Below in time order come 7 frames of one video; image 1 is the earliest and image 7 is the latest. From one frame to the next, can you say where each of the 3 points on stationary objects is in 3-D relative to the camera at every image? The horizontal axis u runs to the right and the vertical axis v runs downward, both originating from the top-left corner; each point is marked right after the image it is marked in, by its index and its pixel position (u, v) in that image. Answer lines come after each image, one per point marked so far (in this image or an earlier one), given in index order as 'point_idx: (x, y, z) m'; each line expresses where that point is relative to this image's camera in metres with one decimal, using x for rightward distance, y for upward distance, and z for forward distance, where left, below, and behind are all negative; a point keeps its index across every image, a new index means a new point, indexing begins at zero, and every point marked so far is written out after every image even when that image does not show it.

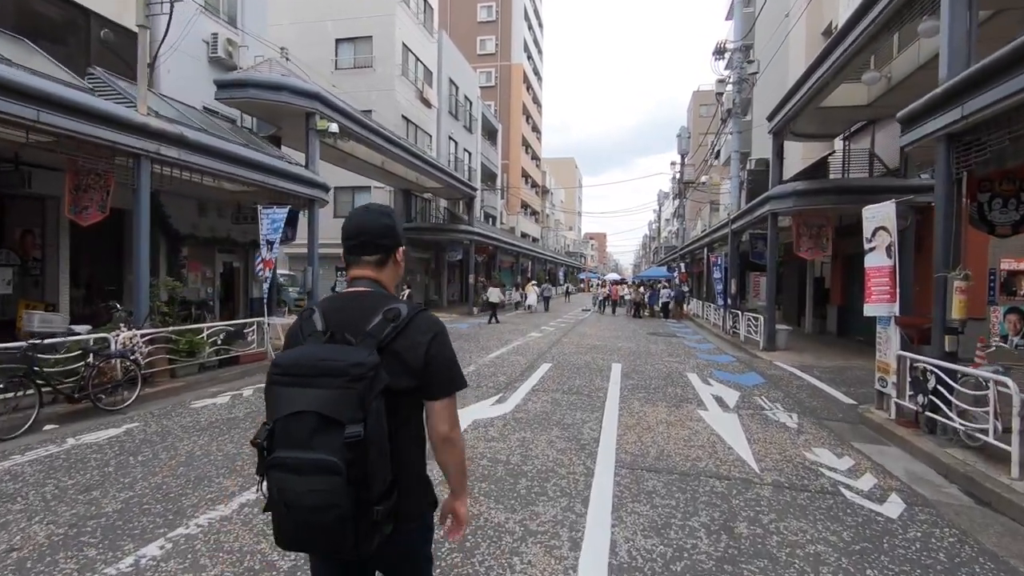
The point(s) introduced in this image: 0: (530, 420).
0: (+0.2, -1.7, +7.0) m
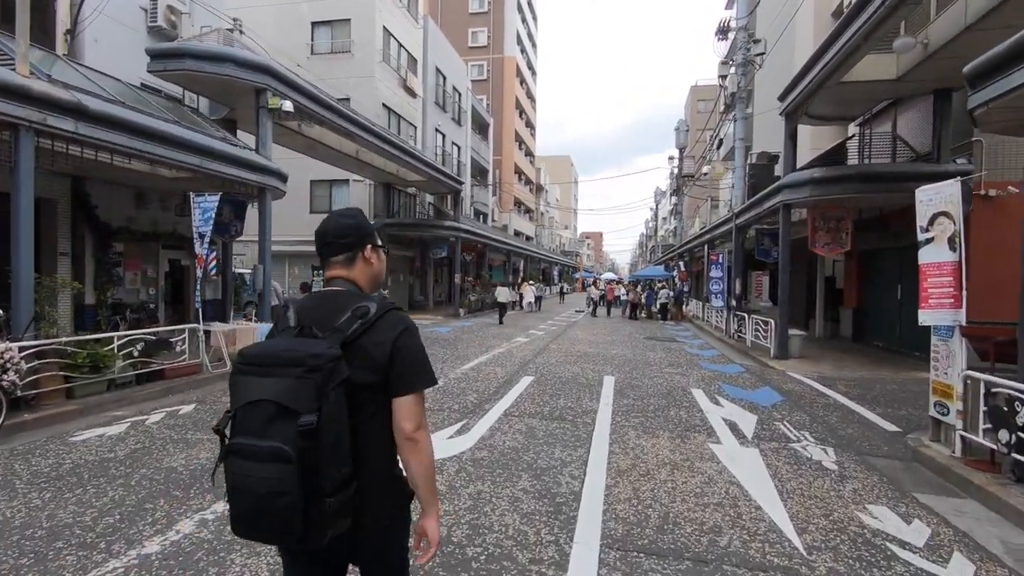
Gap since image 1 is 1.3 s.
0: (-0.2, -1.7, +5.4) m
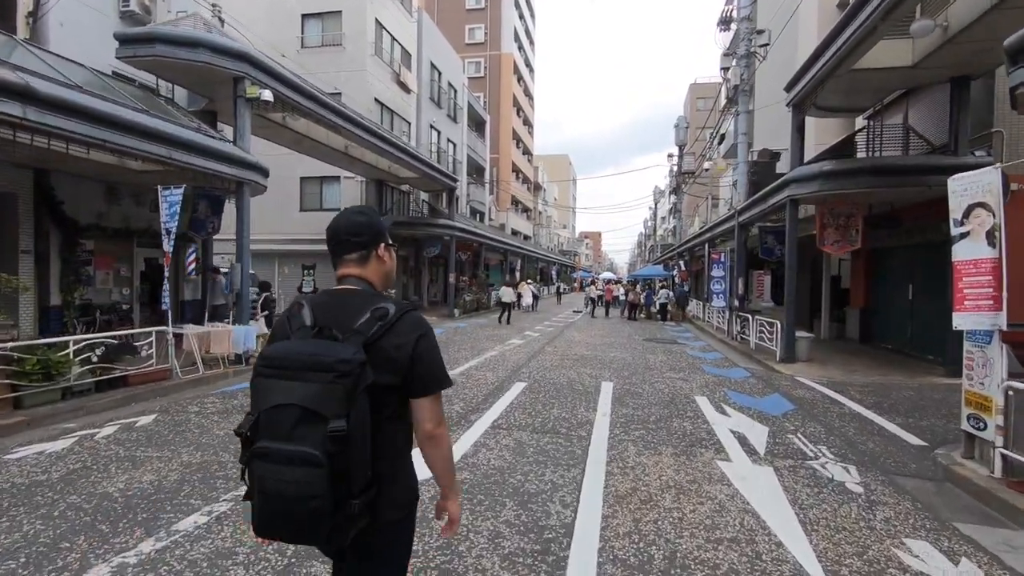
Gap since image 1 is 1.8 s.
0: (-0.3, -1.7, +4.8) m
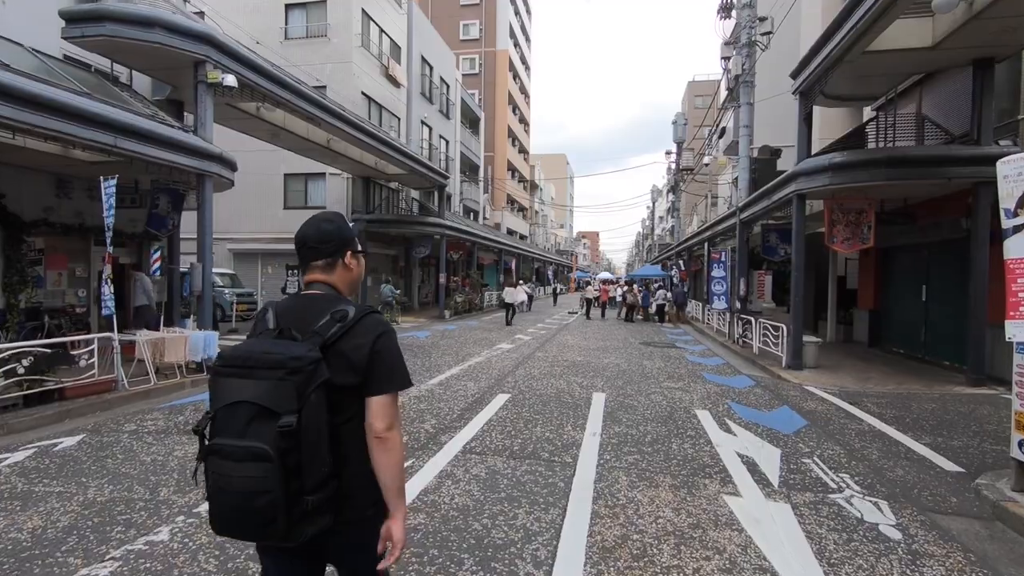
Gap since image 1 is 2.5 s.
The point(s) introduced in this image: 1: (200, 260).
0: (-0.6, -1.7, +3.9) m
1: (-6.0, +0.5, +10.5) m
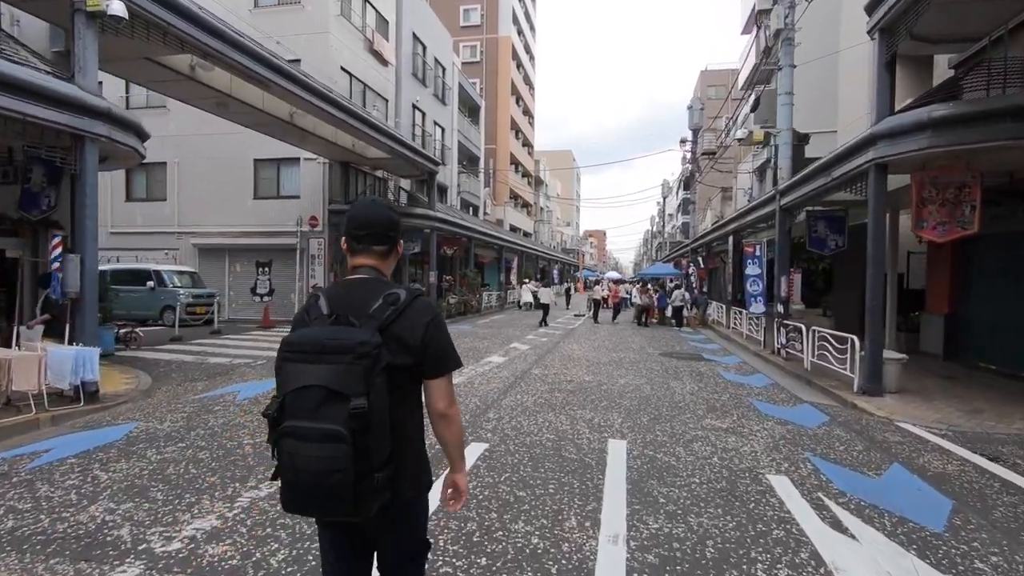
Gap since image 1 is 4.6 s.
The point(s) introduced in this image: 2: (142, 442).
0: (-0.9, -1.8, +1.2) m
1: (-6.2, +0.5, +7.9) m
2: (-4.1, -1.7, +6.1) m
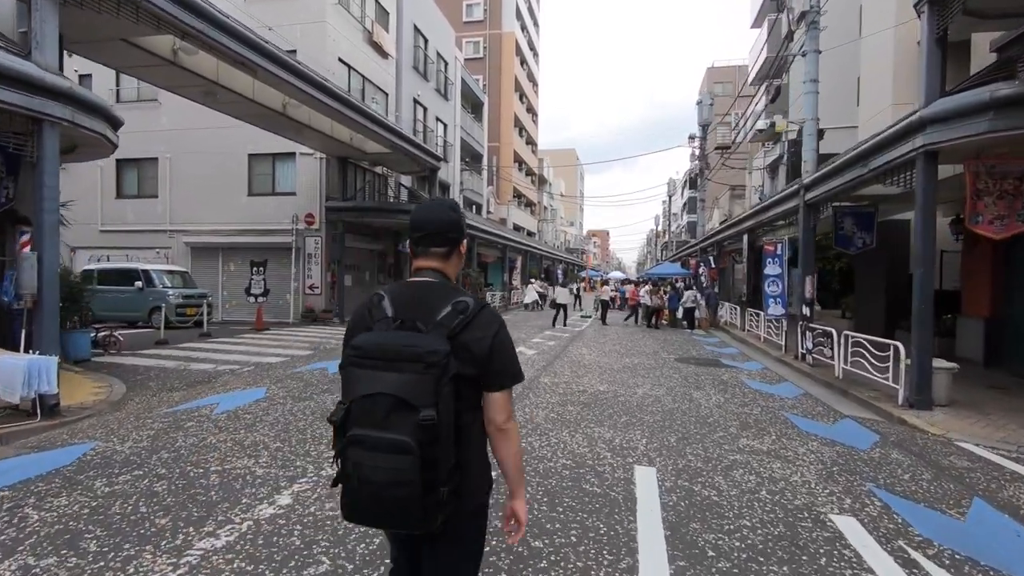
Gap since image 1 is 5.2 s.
0: (-0.8, -1.8, +0.4) m
1: (-6.1, +0.5, +7.1) m
2: (-4.0, -1.7, +5.3) m
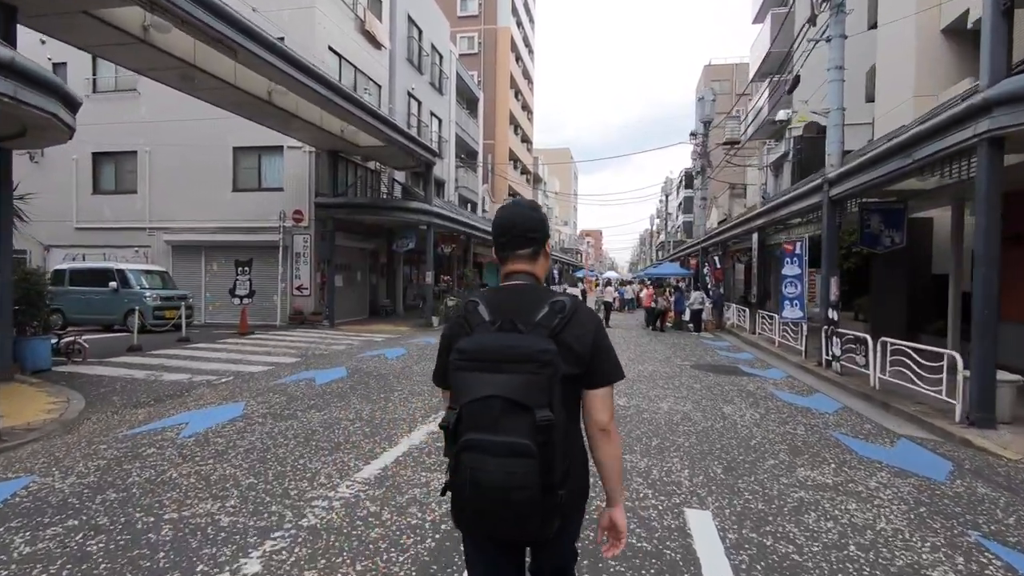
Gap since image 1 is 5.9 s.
0: (-0.5, -1.8, -0.6) m
1: (-5.9, +0.5, +6.0) m
2: (-3.8, -1.8, +4.3) m
